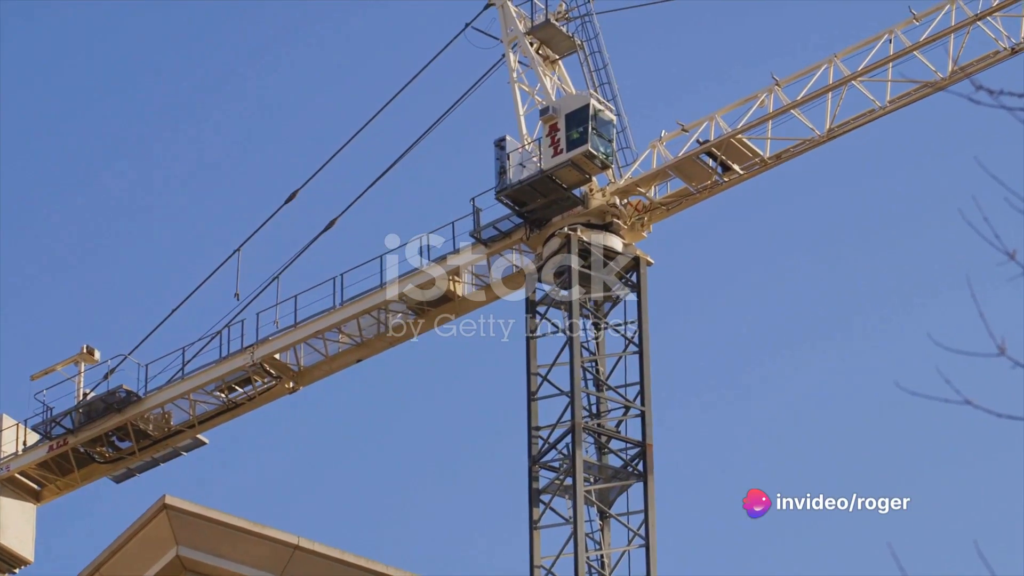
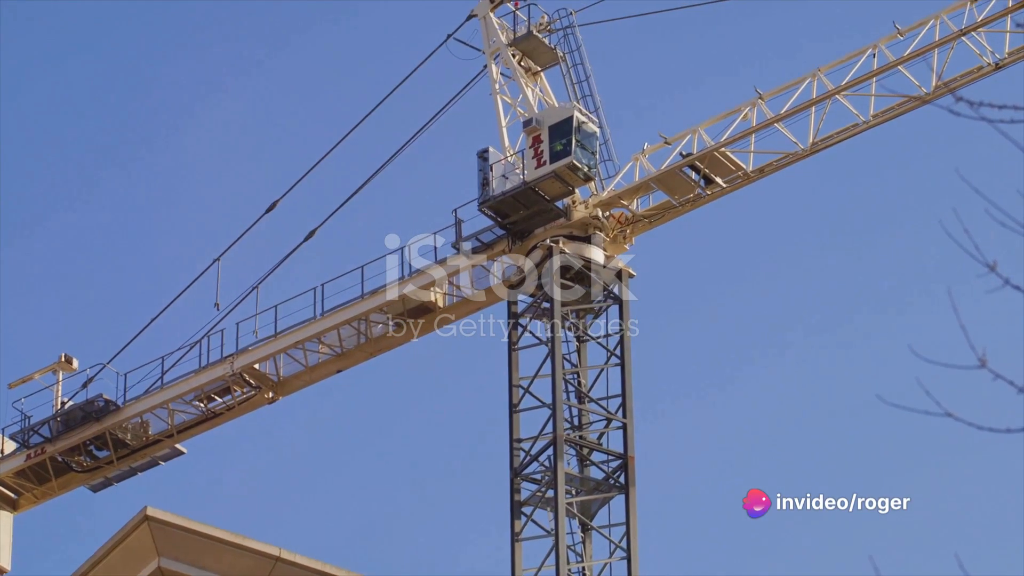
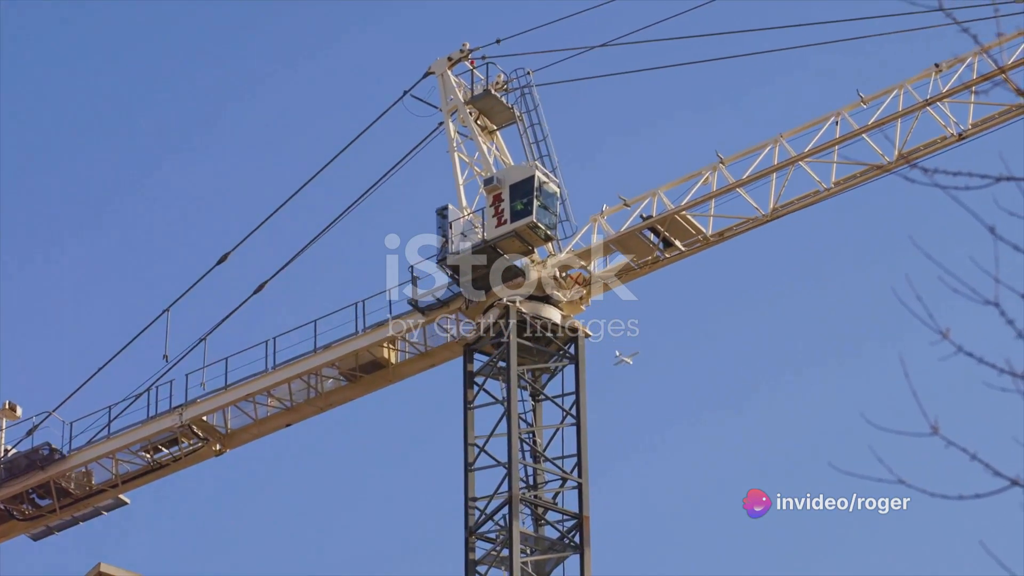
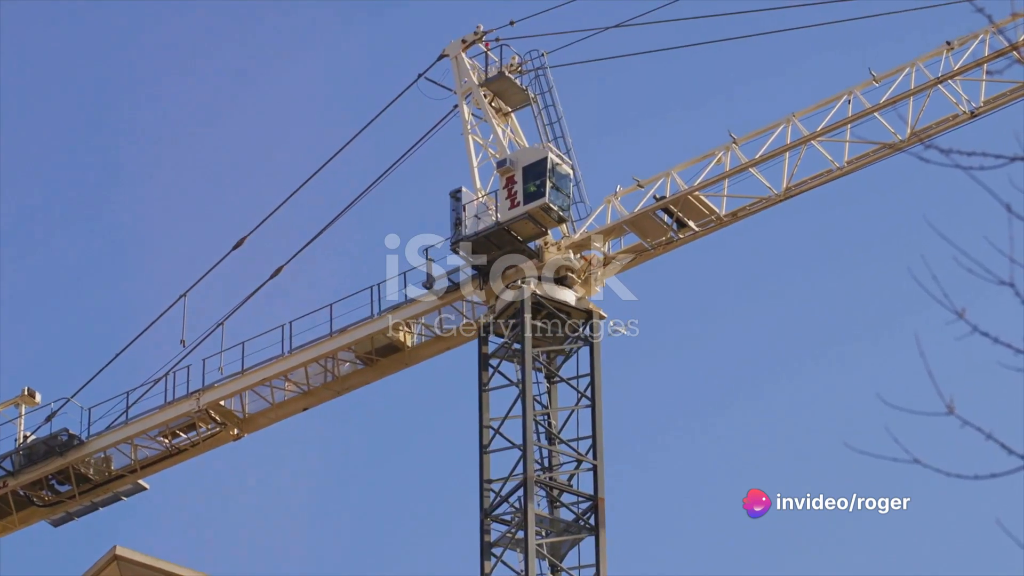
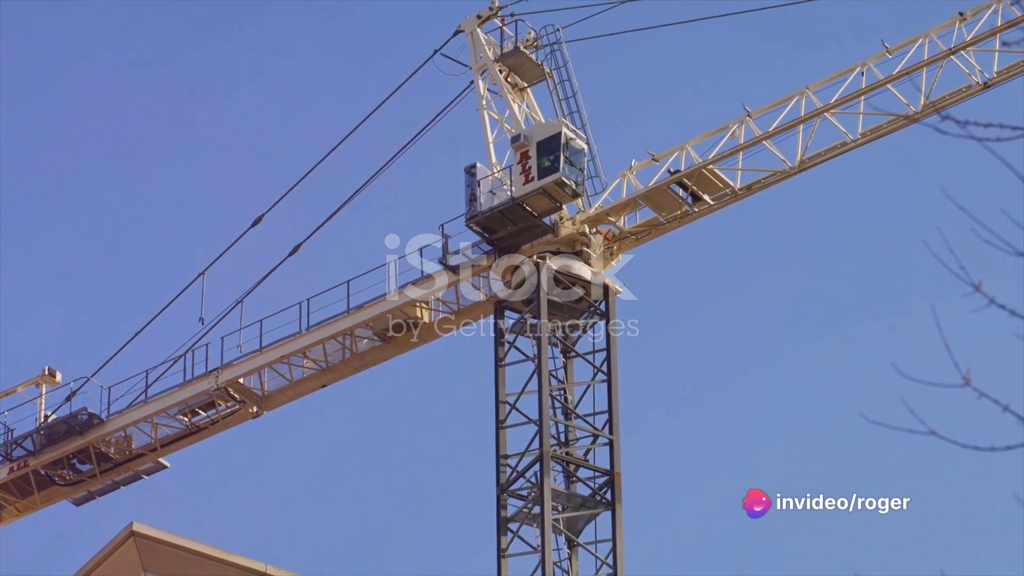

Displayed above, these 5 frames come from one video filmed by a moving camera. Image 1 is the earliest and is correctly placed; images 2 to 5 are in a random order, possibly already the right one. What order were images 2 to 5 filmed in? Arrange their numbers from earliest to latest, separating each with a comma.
2, 5, 4, 3
